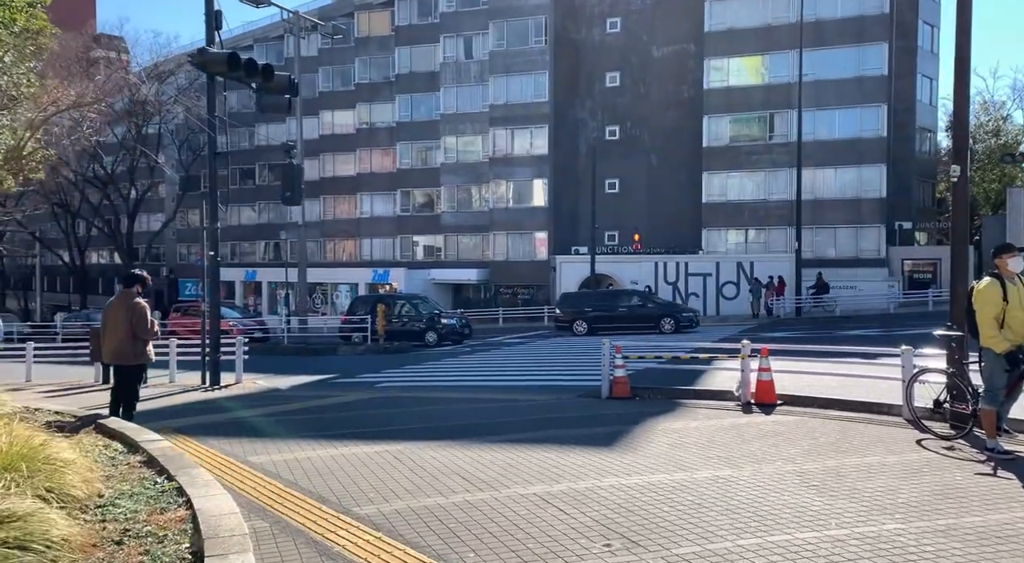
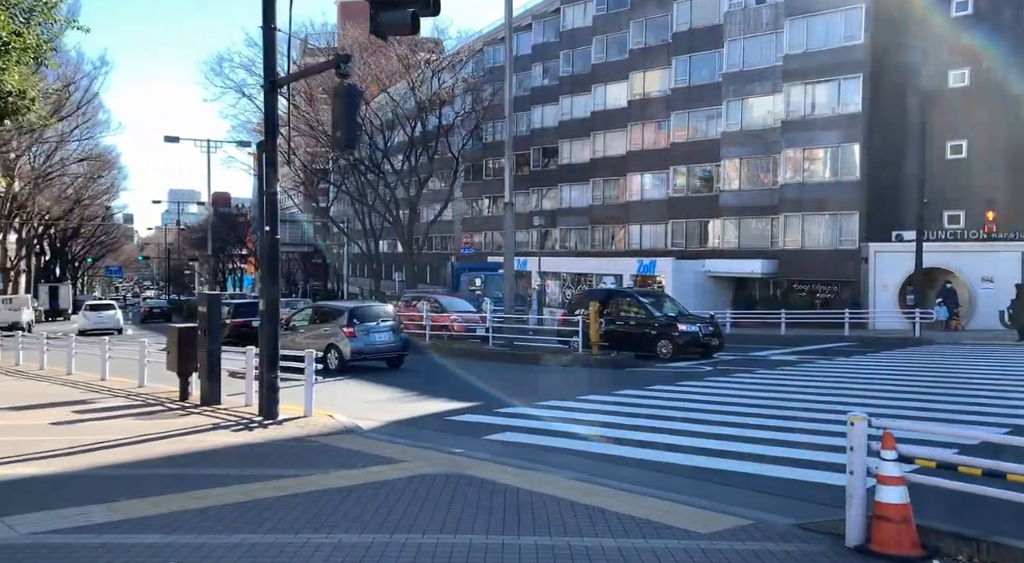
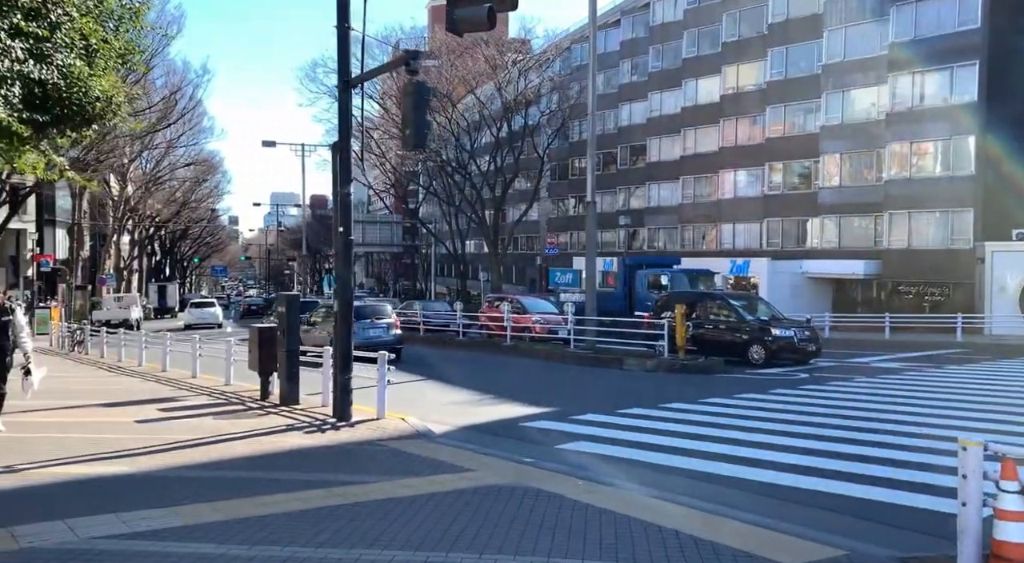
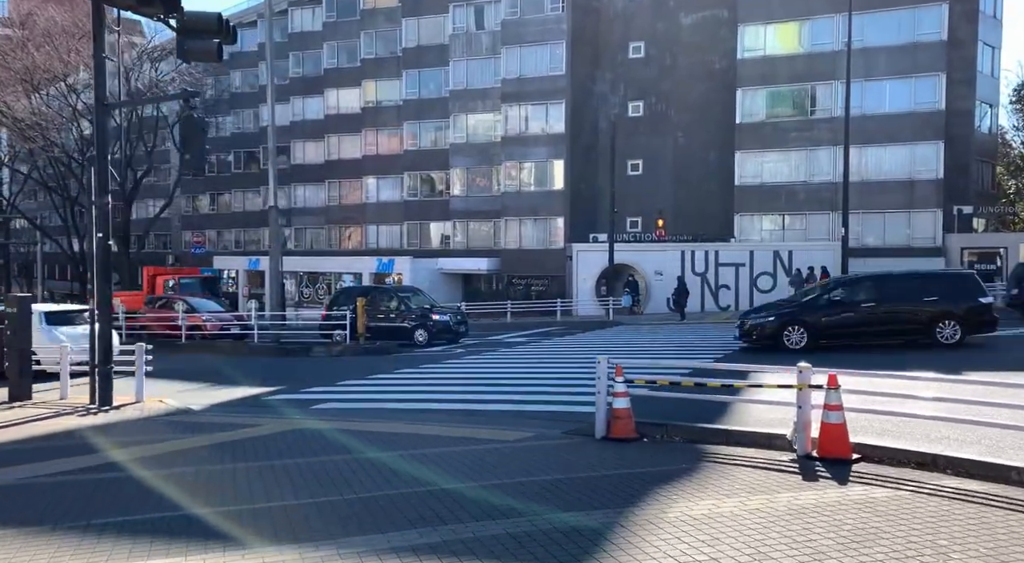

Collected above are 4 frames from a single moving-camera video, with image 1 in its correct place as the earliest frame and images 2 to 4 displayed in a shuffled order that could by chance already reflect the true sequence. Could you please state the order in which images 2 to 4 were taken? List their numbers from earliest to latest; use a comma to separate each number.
4, 2, 3
